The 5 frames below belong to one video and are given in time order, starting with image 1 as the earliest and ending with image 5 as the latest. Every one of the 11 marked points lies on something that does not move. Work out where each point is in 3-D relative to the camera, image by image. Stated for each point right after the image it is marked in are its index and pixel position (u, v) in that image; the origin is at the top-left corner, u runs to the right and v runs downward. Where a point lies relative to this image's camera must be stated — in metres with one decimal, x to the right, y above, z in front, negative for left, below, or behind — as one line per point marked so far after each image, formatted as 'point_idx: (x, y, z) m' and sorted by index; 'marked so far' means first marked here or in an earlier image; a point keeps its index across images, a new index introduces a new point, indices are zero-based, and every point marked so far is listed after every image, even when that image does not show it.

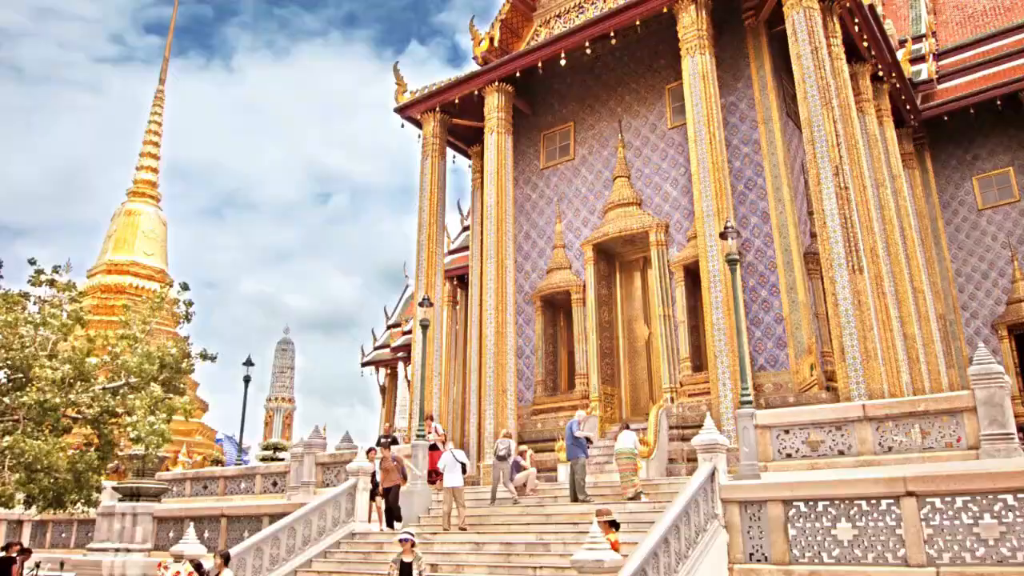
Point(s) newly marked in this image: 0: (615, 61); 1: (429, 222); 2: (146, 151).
0: (+1.6, +3.5, +11.5) m
1: (-1.3, +1.0, +11.8) m
2: (-8.7, +3.3, +18.0) m
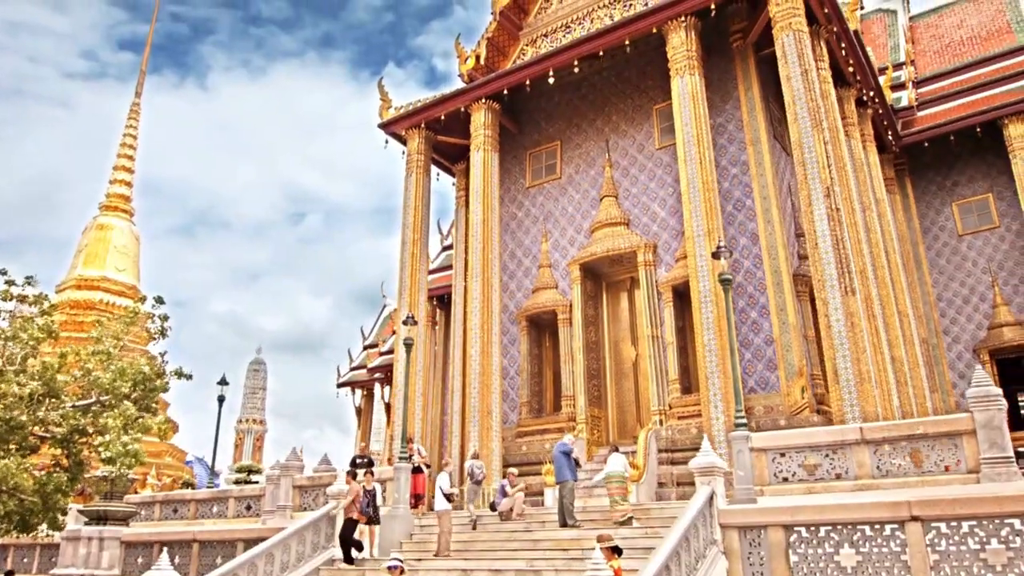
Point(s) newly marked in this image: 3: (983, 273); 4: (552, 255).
0: (+1.4, +3.2, +11.5) m
1: (-1.5, +0.7, +11.6) m
2: (-9.2, +2.9, +17.7) m
3: (+8.3, +0.3, +13.3) m
4: (+0.6, +0.5, +11.2) m
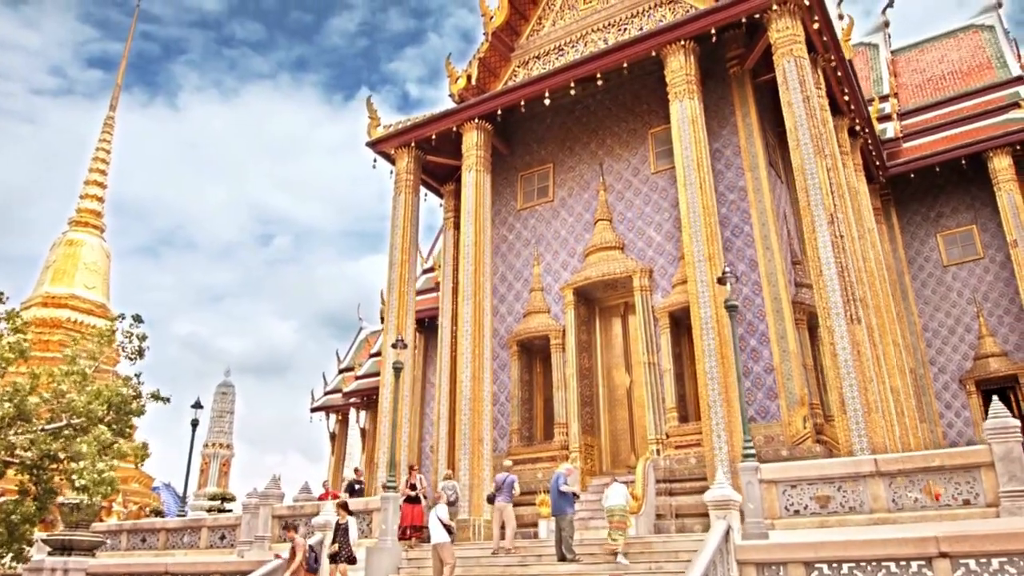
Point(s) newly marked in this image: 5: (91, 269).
0: (+1.3, +2.8, +11.4) m
1: (-1.7, +0.4, +11.3) m
2: (-9.5, +2.5, +17.1) m
3: (+8.1, -0.3, +13.4) m
4: (+0.5, +0.1, +11.0) m
5: (-8.8, +0.4, +15.9) m
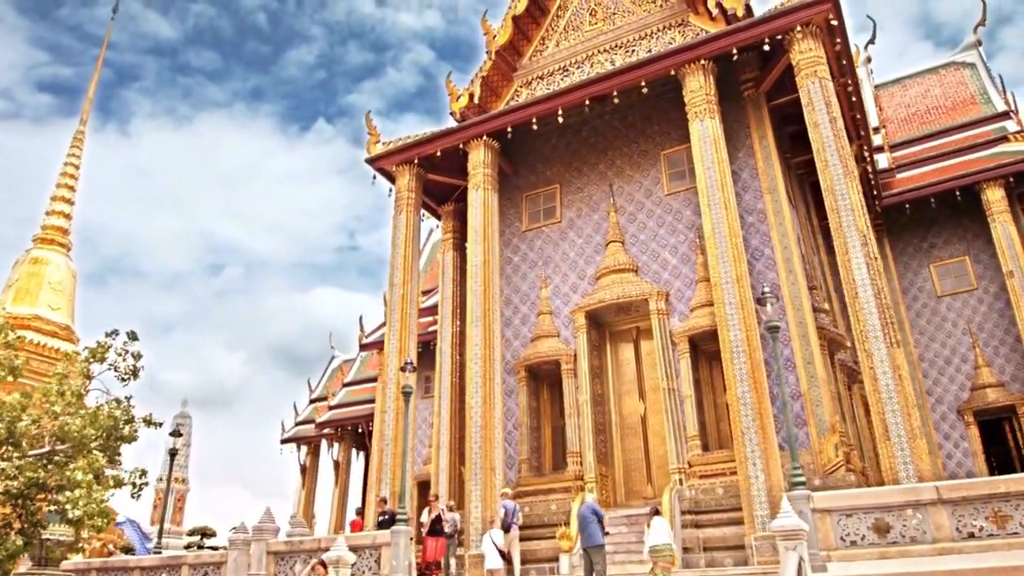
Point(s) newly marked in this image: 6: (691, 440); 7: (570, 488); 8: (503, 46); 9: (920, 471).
0: (+1.4, +2.4, +11.2) m
1: (-1.6, +0.1, +10.8) m
2: (-9.7, +2.0, +16.3) m
3: (+8.0, -0.8, +13.4) m
4: (+0.6, -0.2, +10.6) m
5: (-9.0, 0.0, +14.9) m
6: (+2.1, -1.8, +8.9) m
7: (+0.7, -2.5, +9.4) m
8: (-0.1, +4.0, +12.4) m
9: (+3.7, -1.7, +6.9) m
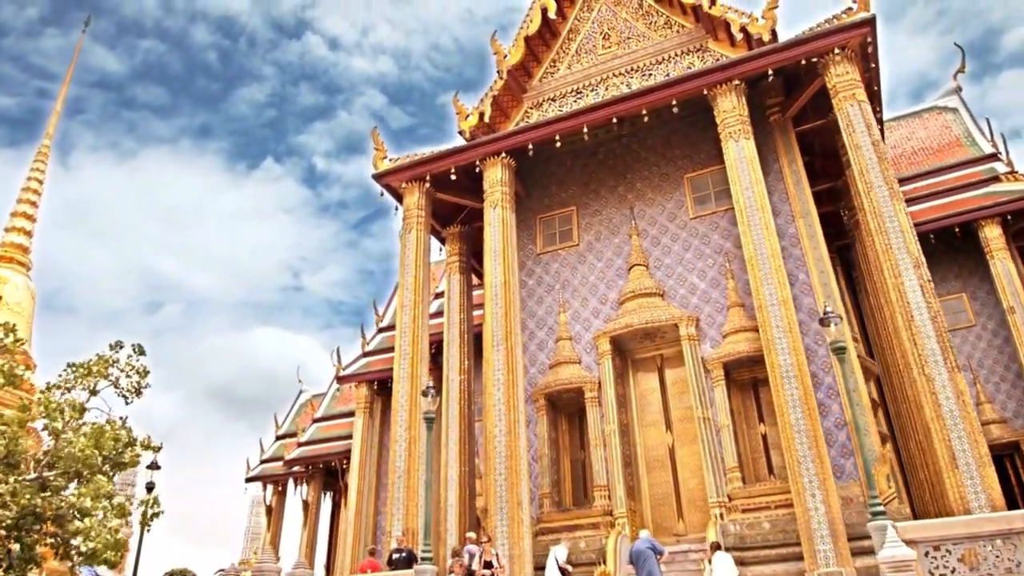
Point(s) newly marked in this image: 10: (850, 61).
0: (+1.6, +2.0, +10.9) m
1: (-1.3, -0.2, +10.2) m
2: (-9.8, +1.5, +15.2) m
3: (+8.0, -1.4, +13.4) m
4: (+0.8, -0.5, +10.1) m
5: (-9.0, -0.4, +13.8) m
6: (+2.4, -2.0, +8.4) m
7: (+1.0, -2.8, +8.8) m
8: (0.0, +3.5, +12.1) m
9: (+4.2, -1.9, +6.6) m
10: (+4.0, +2.7, +8.9) m
